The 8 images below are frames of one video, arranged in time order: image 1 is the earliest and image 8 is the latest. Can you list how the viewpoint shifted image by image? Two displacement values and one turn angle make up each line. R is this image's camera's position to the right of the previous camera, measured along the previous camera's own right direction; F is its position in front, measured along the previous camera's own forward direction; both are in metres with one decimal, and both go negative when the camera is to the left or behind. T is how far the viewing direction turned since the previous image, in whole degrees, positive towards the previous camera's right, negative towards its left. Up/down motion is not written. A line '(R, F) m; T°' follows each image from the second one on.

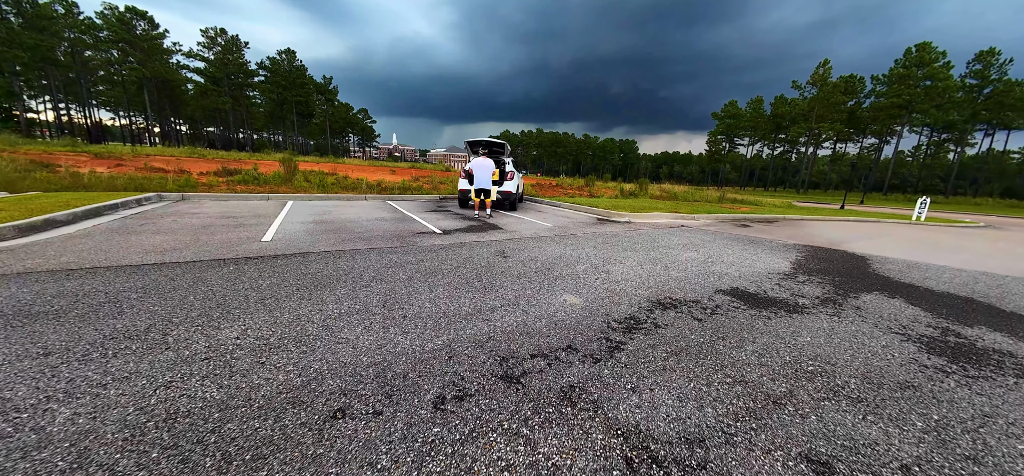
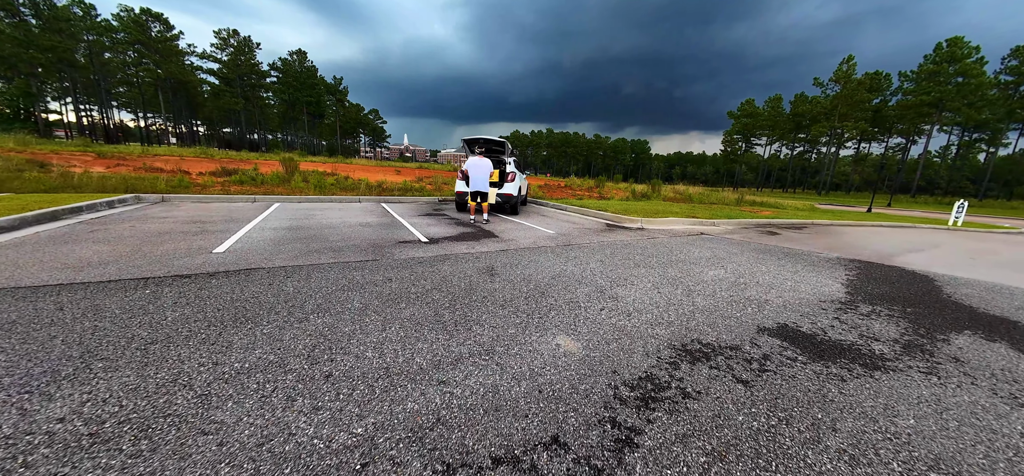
(+0.2, +0.8) m; -2°
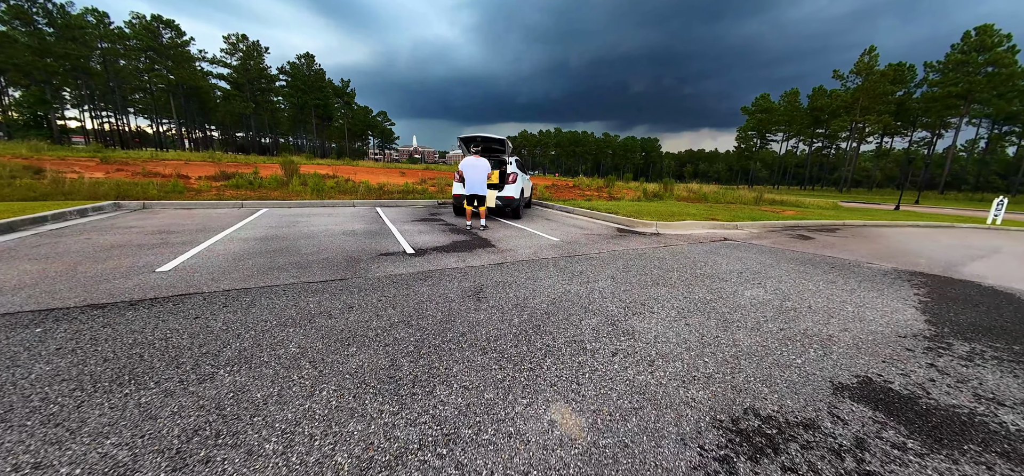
(+0.2, +0.8) m; -2°
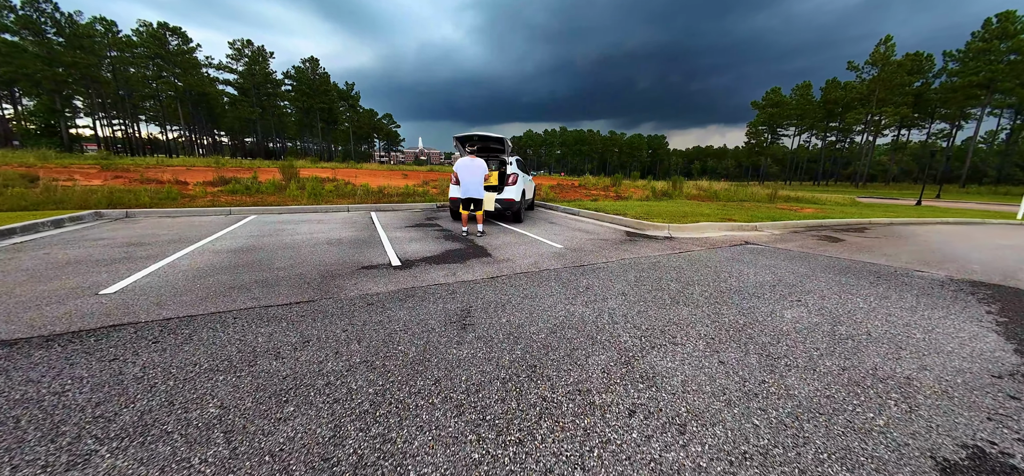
(+0.1, +0.6) m; -1°
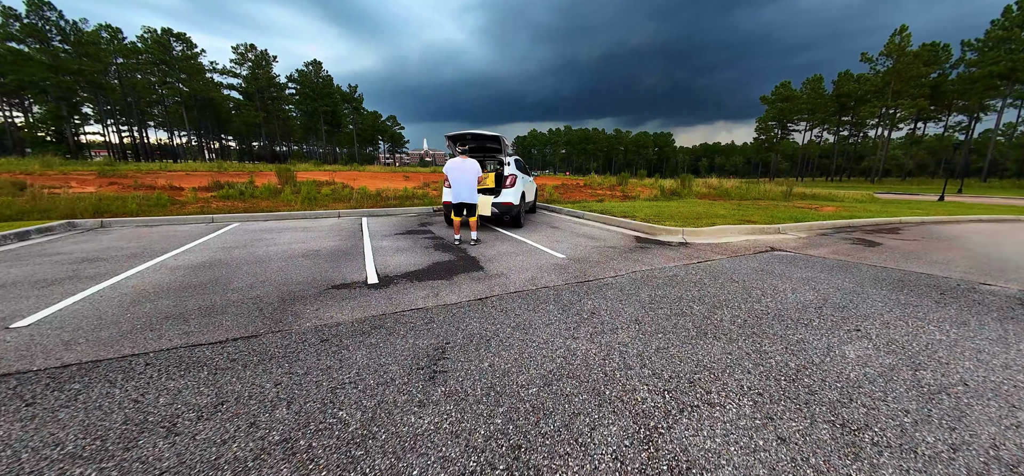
(+0.2, +0.6) m; -1°
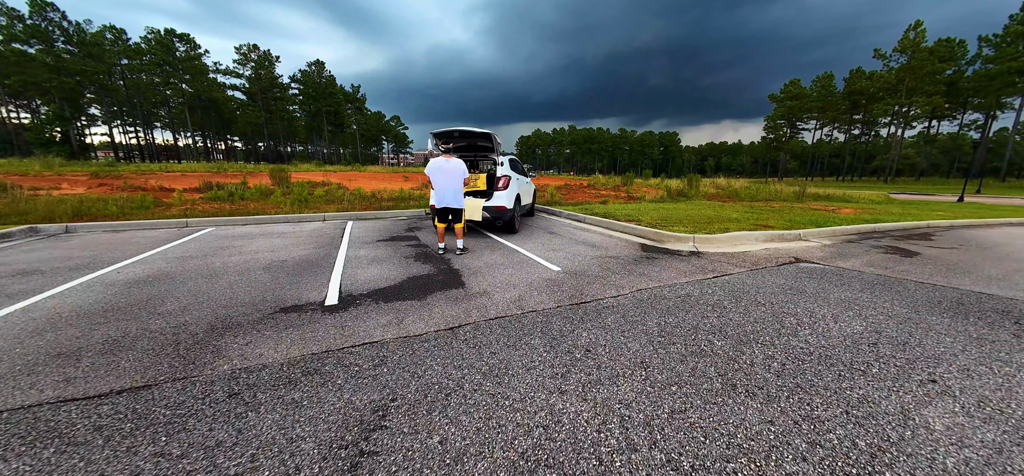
(+0.2, +0.6) m; -1°
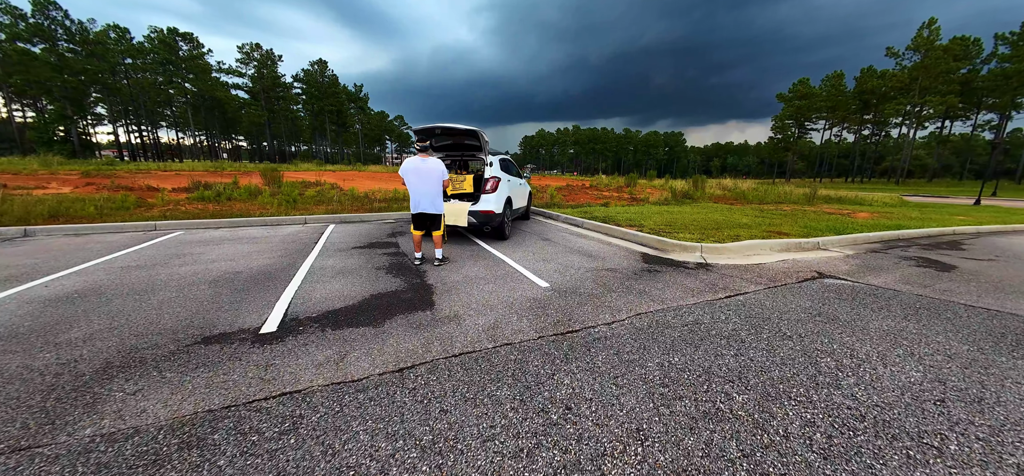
(+0.3, +0.6) m; -1°
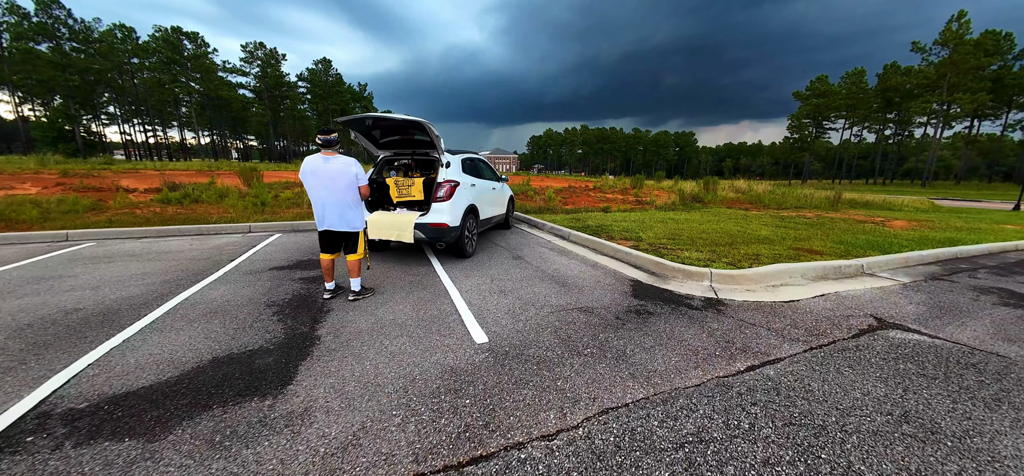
(+0.7, +1.2) m; -1°
